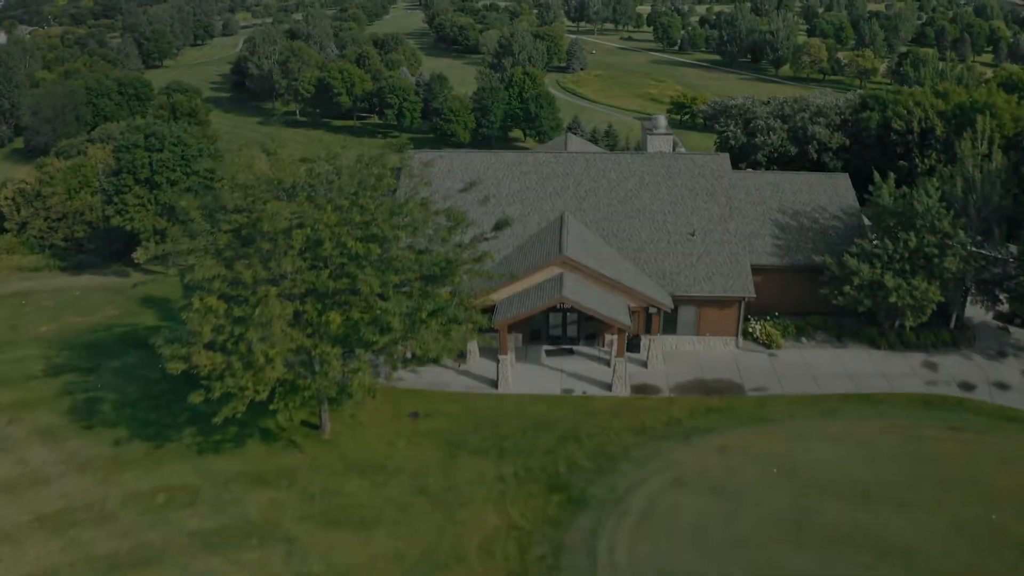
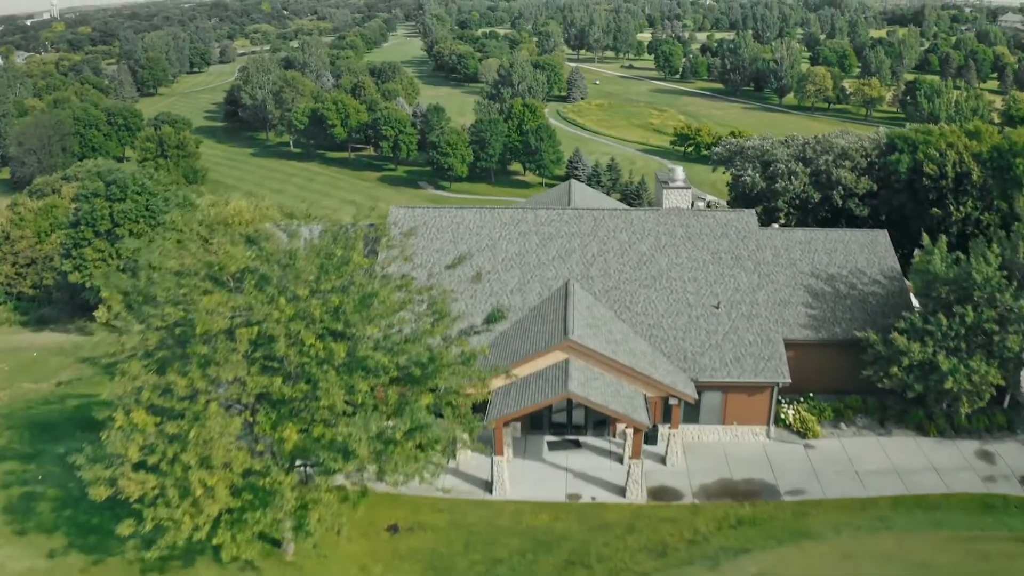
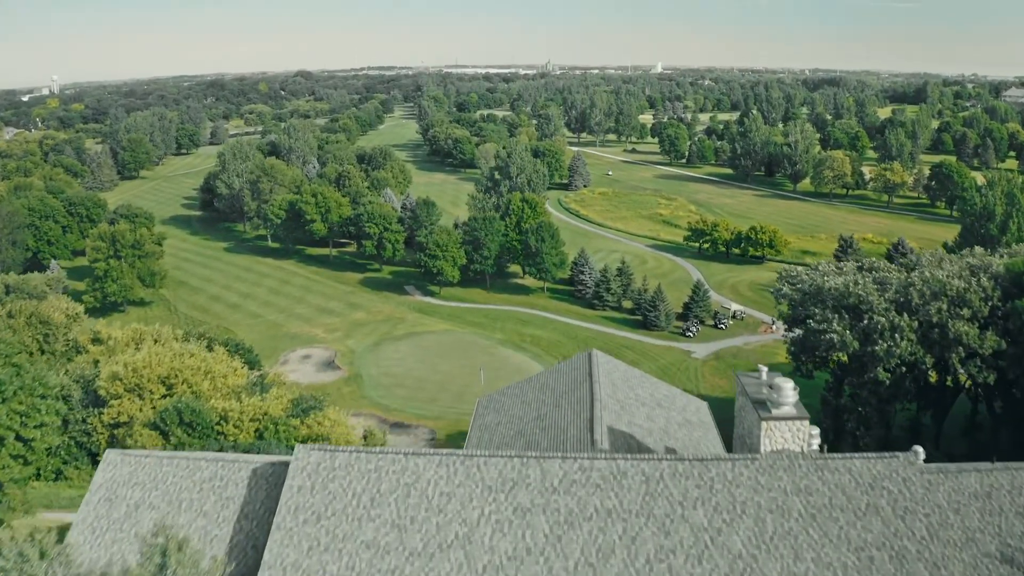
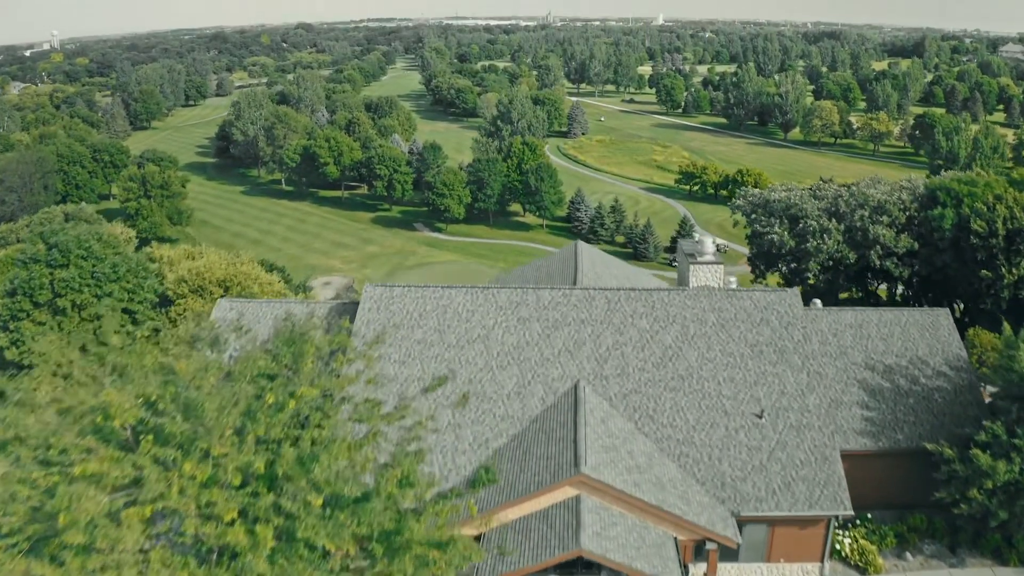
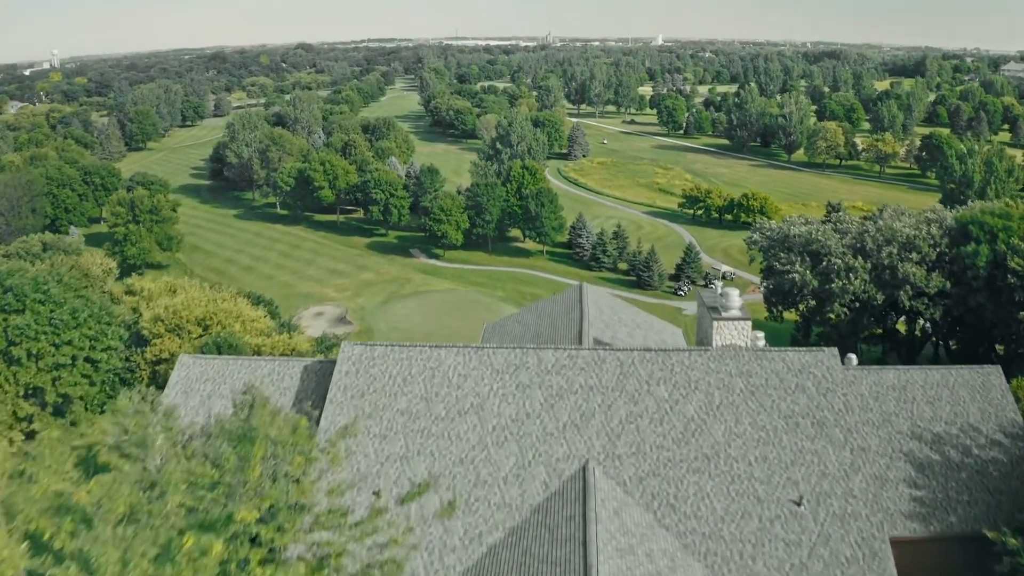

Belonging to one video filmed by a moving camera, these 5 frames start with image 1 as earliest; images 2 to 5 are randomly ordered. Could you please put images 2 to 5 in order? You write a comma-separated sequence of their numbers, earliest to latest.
2, 4, 5, 3
